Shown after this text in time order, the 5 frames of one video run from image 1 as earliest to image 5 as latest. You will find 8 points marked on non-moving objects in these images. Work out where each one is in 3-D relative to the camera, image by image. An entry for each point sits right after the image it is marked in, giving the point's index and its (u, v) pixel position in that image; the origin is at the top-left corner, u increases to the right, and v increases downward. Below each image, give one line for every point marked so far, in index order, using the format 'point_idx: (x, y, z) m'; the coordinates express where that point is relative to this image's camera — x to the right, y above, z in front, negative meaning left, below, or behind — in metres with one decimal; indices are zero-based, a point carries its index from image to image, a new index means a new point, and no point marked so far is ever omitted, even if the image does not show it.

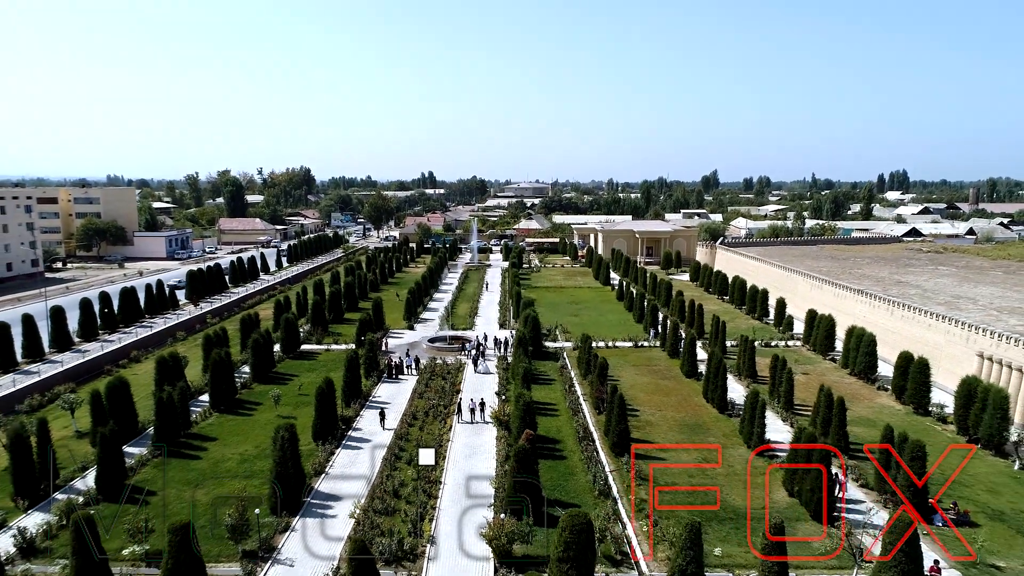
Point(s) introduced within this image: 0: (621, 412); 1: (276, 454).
0: (+1.9, -2.1, +12.5) m
1: (-3.4, -2.4, +10.5) m
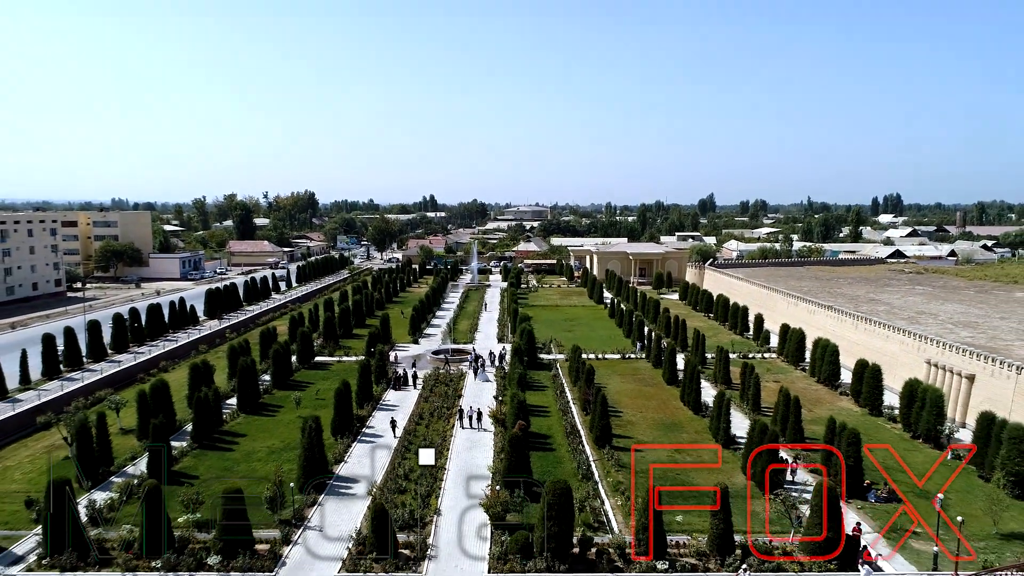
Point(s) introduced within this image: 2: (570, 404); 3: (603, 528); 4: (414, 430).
0: (+1.8, -2.4, +14.3) m
1: (-3.5, -2.6, +12.3) m
2: (+1.4, -2.7, +17.1) m
3: (+1.3, -3.5, +10.5) m
4: (-2.1, -3.0, +15.5) m
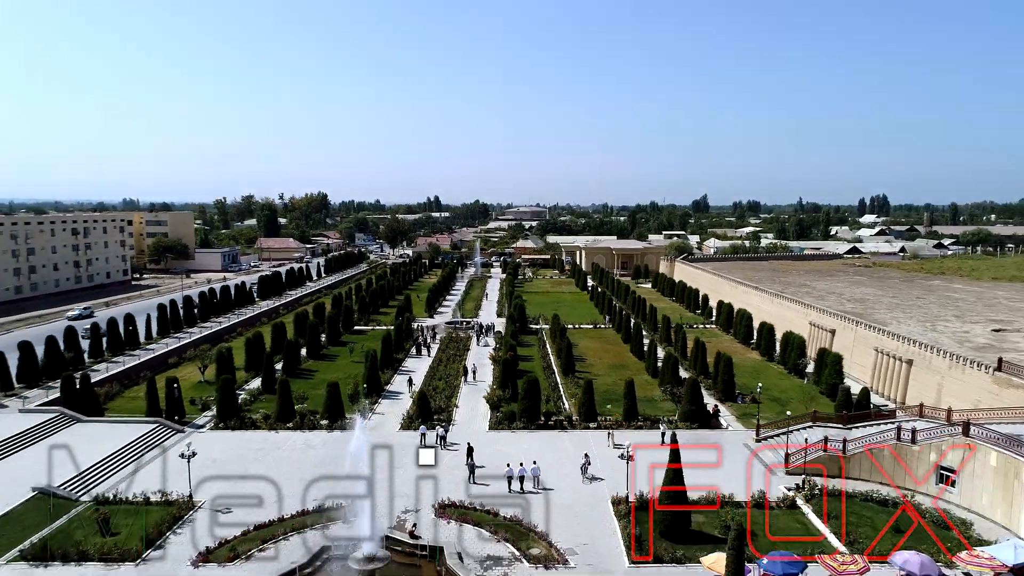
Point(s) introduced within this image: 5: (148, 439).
0: (+1.6, -1.8, +20.6) m
1: (-3.7, -2.0, +18.6) m
2: (+1.2, -2.1, +23.4) m
3: (+1.1, -2.8, +16.9) m
4: (-2.3, -2.4, +21.9) m
5: (-7.5, -3.1, +15.0) m
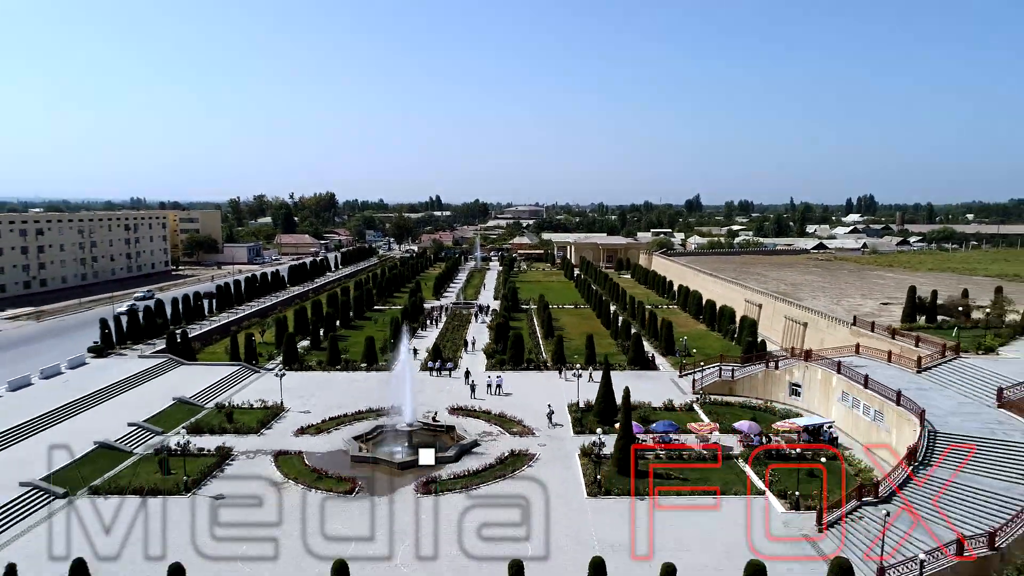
0: (+1.3, -1.1, +26.2) m
1: (-4.0, -1.3, +24.2) m
2: (+0.9, -1.4, +29.0) m
3: (+0.8, -2.2, +22.5) m
4: (-2.6, -1.7, +27.5) m
5: (-7.8, -2.5, +20.6) m
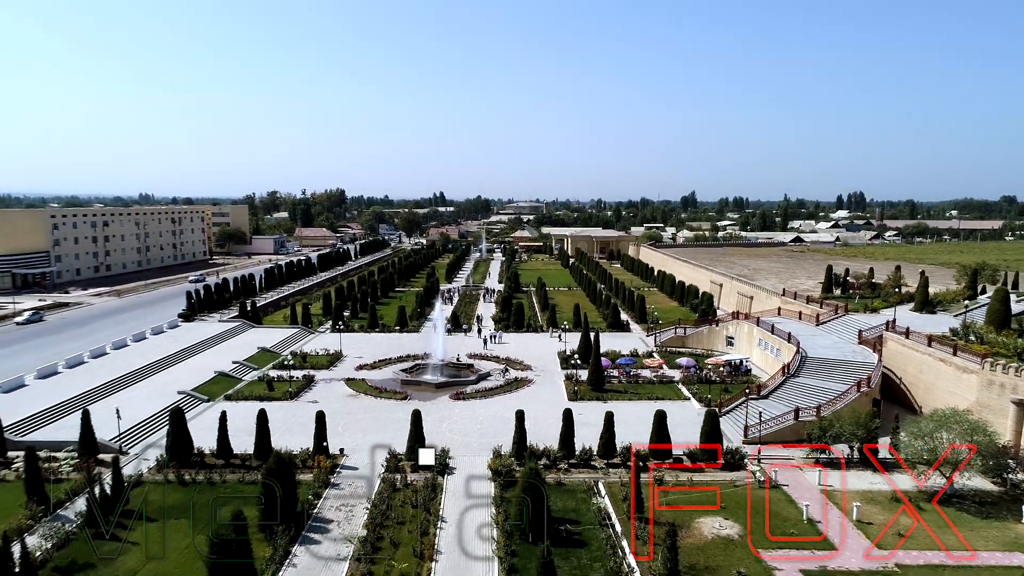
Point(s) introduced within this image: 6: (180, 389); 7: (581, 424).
0: (+1.4, -0.3, +31.8) m
1: (-3.9, -0.5, +29.8) m
2: (+1.0, -0.6, +34.6) m
3: (+1.0, -1.4, +28.1) m
4: (-2.4, -0.9, +33.0) m
5: (-7.7, -1.7, +26.2) m
6: (-8.5, -2.6, +18.5) m
7: (+1.6, -3.0, +16.3) m
